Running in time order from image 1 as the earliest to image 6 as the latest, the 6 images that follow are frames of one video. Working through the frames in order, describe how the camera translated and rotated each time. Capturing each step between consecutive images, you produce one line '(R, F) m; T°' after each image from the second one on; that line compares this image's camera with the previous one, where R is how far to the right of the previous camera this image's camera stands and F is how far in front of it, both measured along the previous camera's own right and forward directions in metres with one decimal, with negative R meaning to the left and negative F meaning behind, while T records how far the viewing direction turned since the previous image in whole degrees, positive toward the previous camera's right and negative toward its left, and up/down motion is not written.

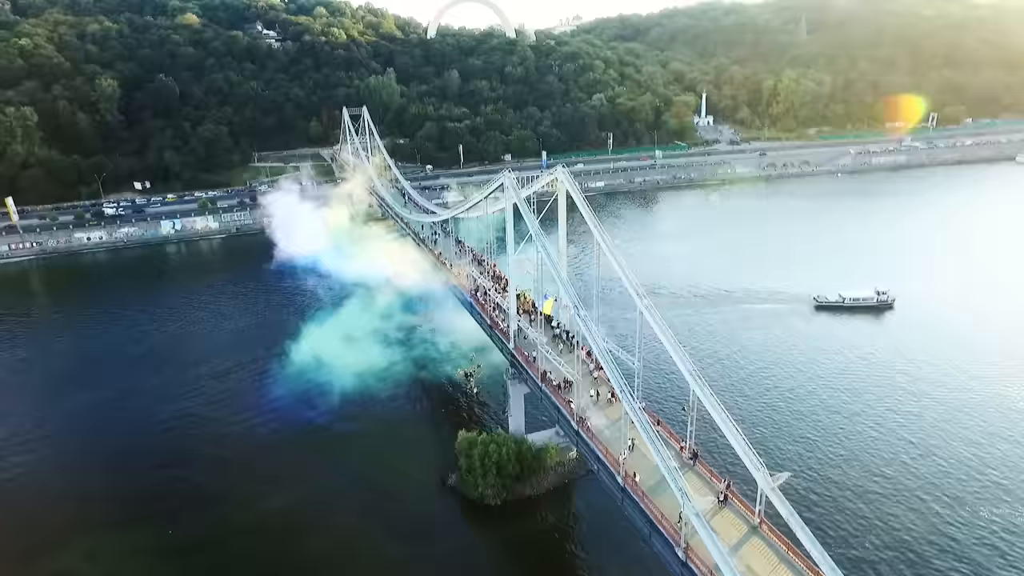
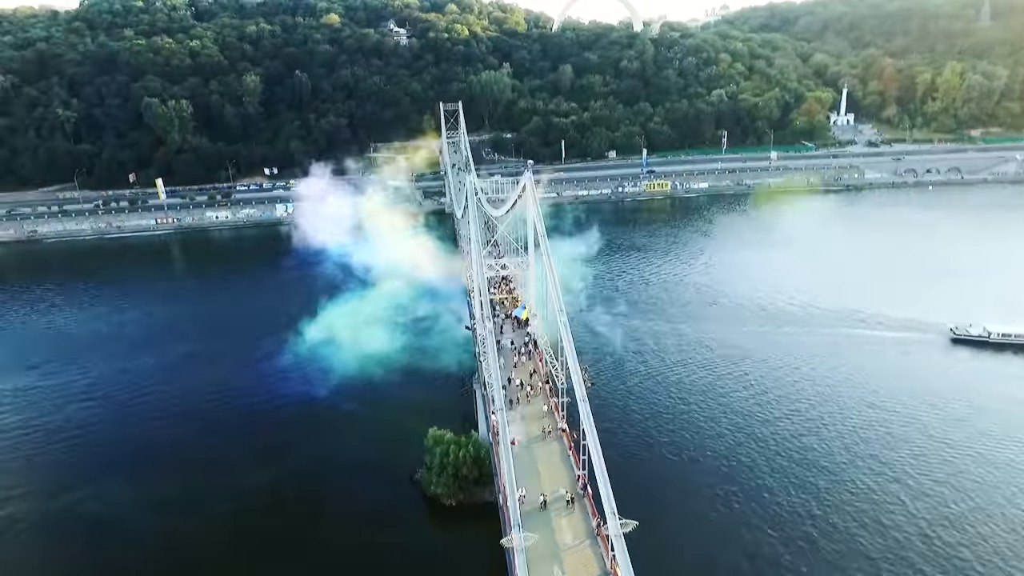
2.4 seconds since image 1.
(+4.1, +0.7) m; -13°
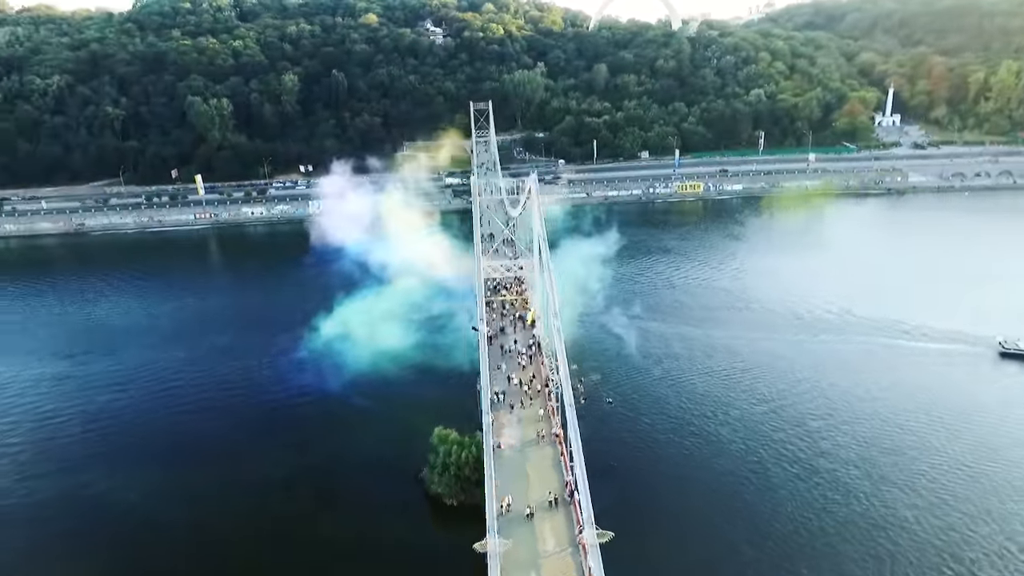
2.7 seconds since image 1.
(+0.8, +0.1) m; -3°
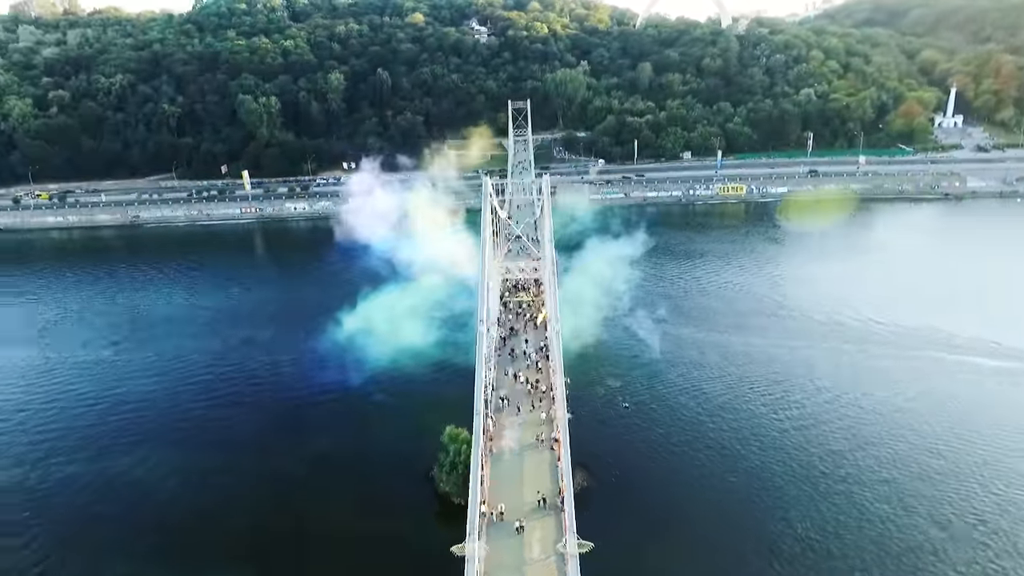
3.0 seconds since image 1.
(+0.8, +0.1) m; -4°
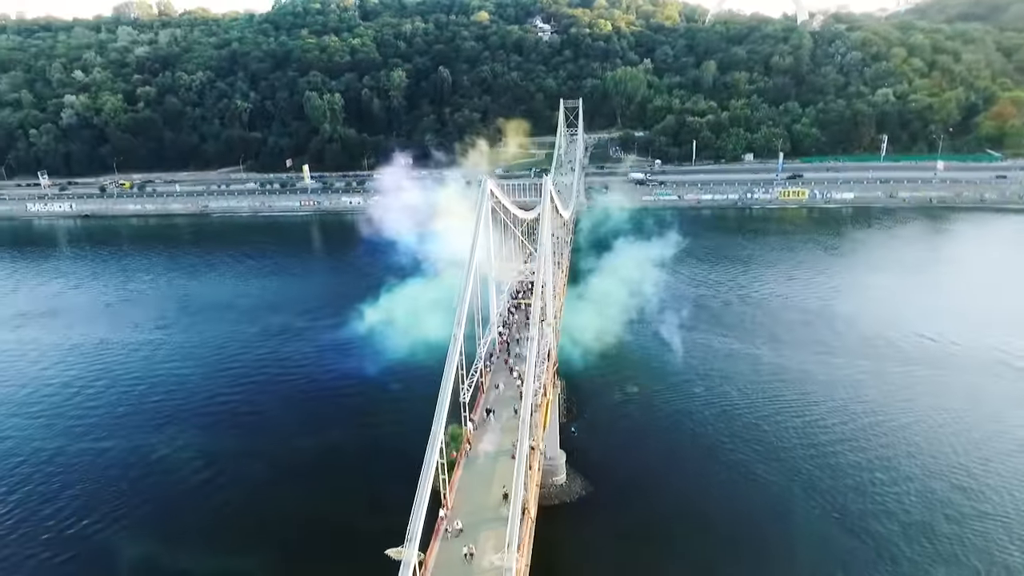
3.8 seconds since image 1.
(+1.6, +0.3) m; -6°
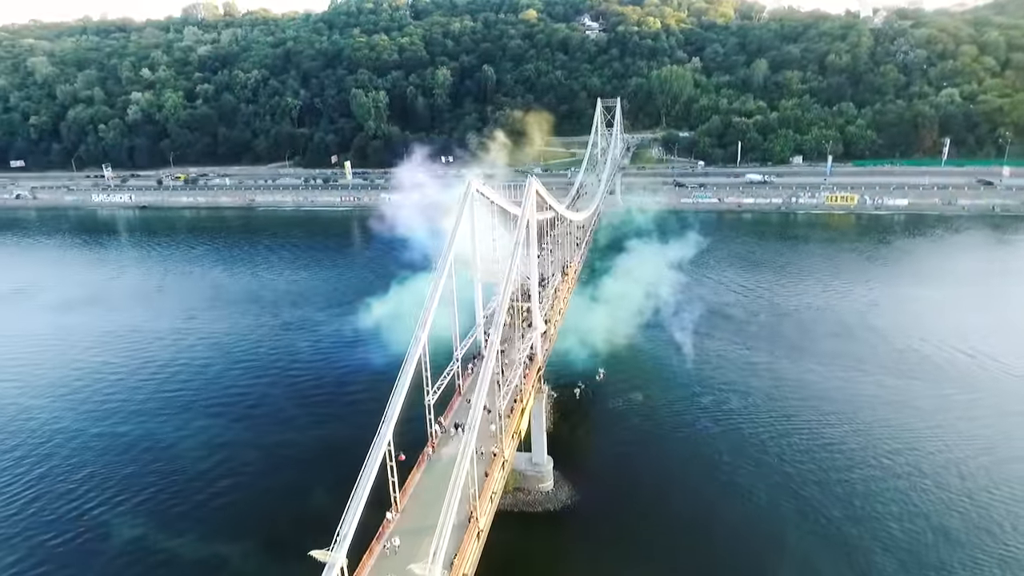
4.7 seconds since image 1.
(+1.5, +0.3) m; -5°
